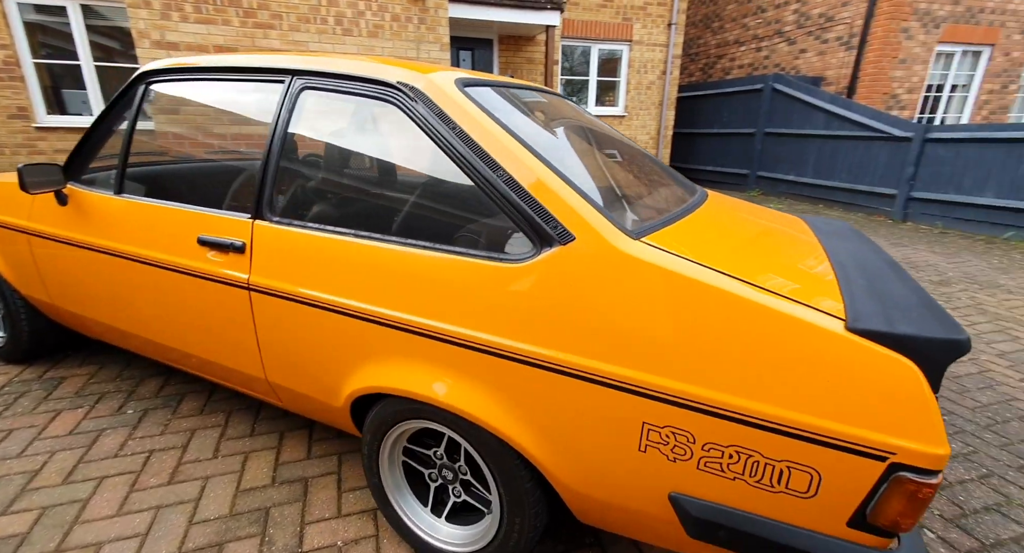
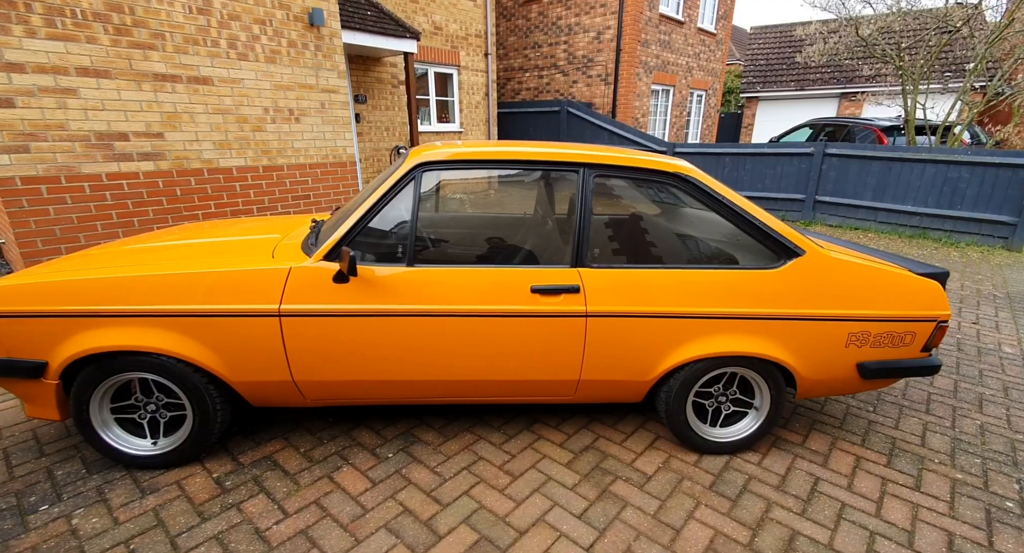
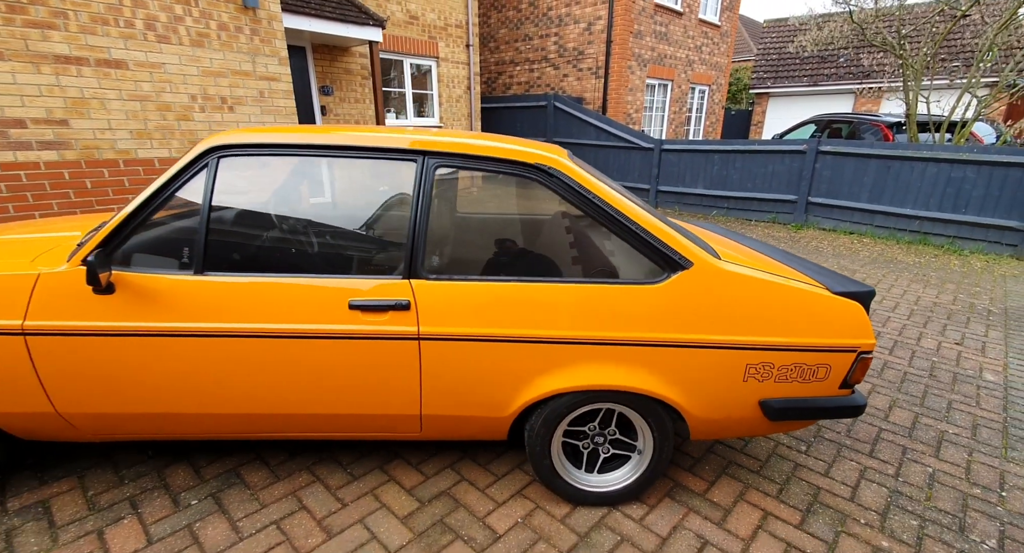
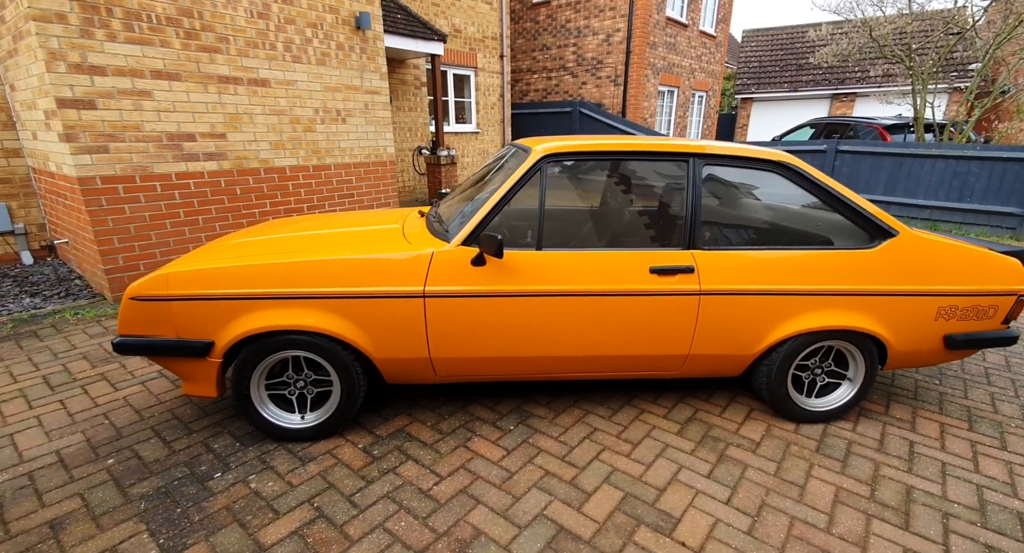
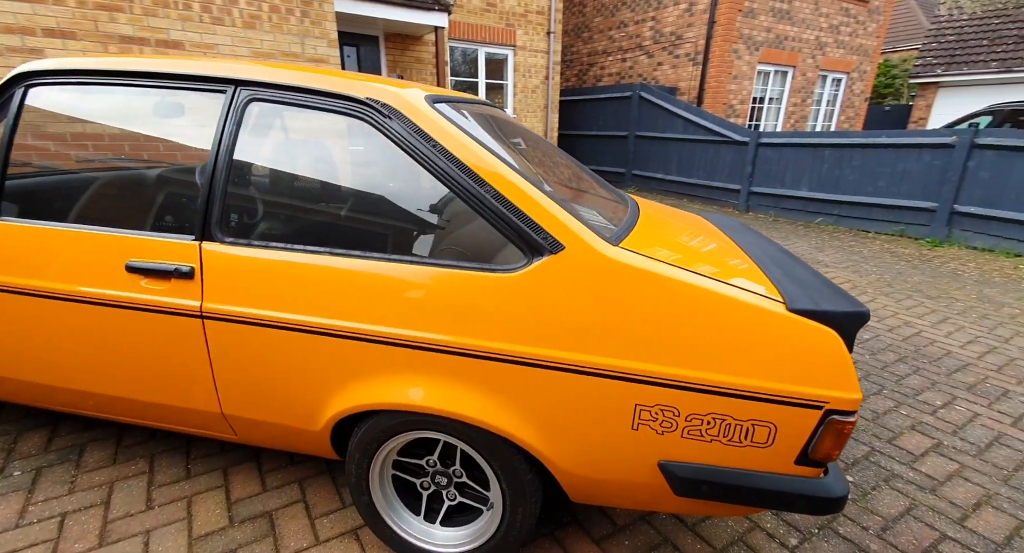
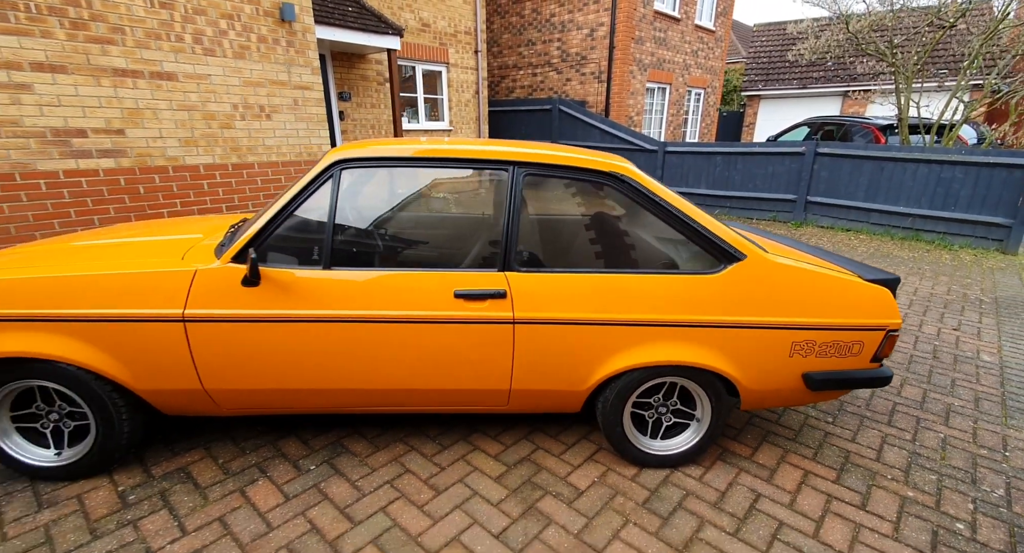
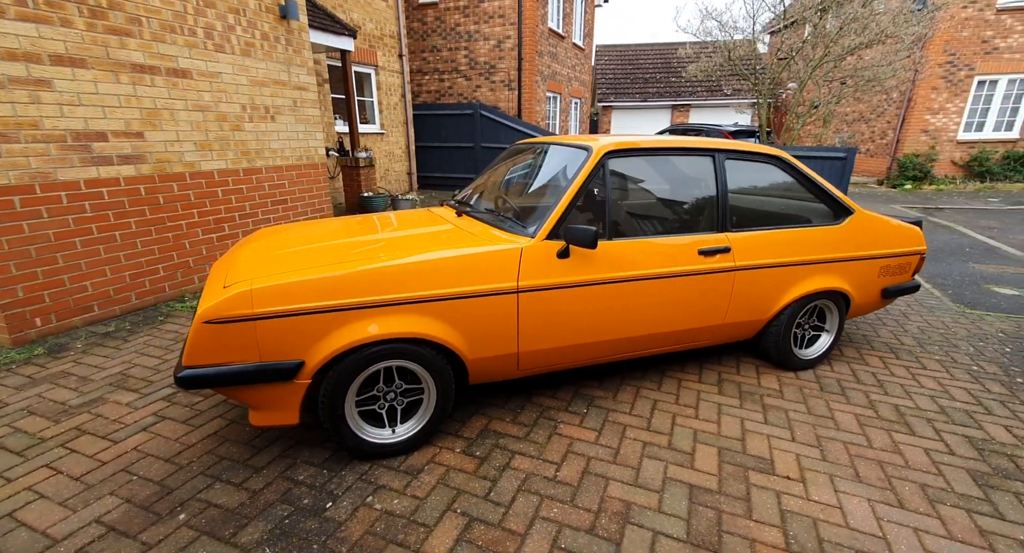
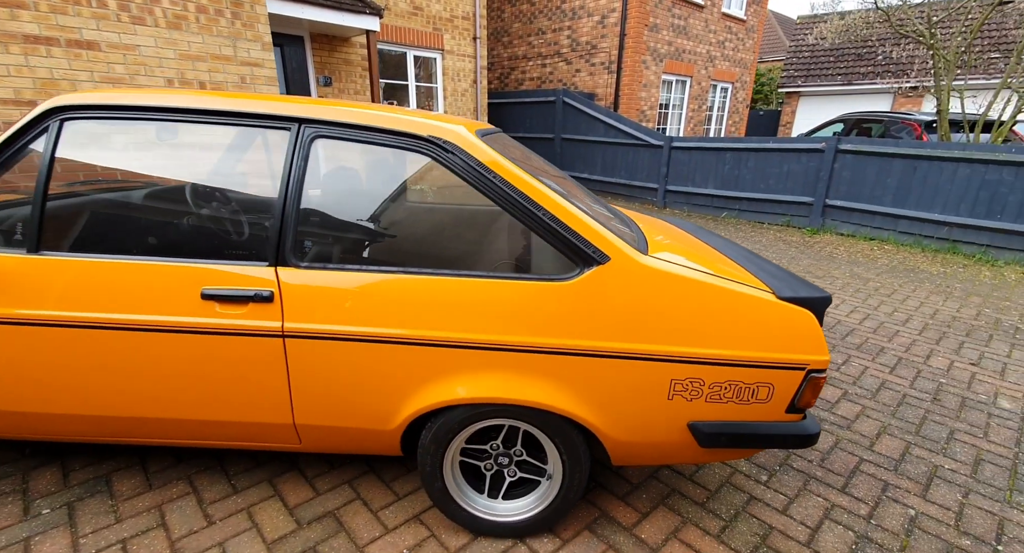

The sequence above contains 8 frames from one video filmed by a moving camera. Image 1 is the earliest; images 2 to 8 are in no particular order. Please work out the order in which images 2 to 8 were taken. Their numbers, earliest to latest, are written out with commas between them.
5, 8, 3, 6, 2, 4, 7
